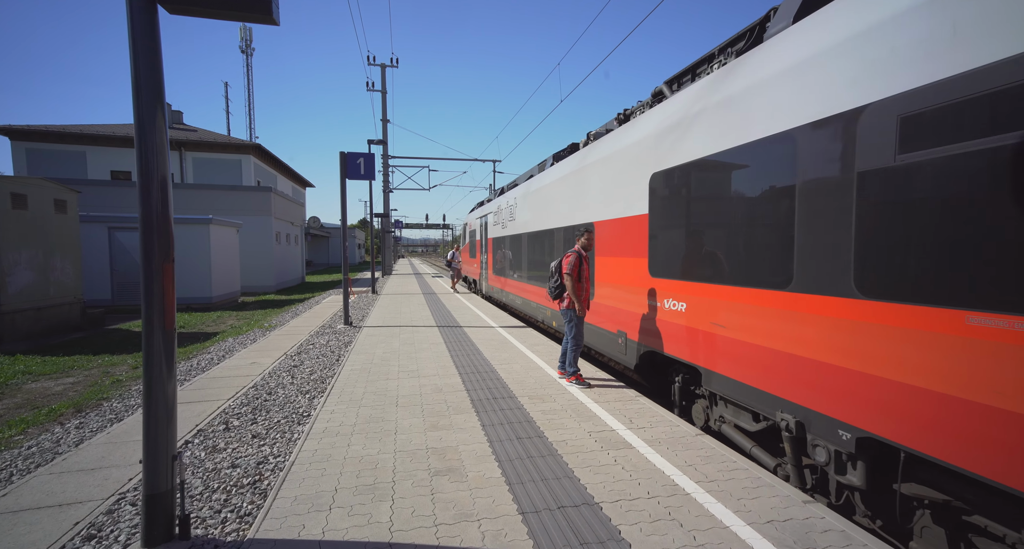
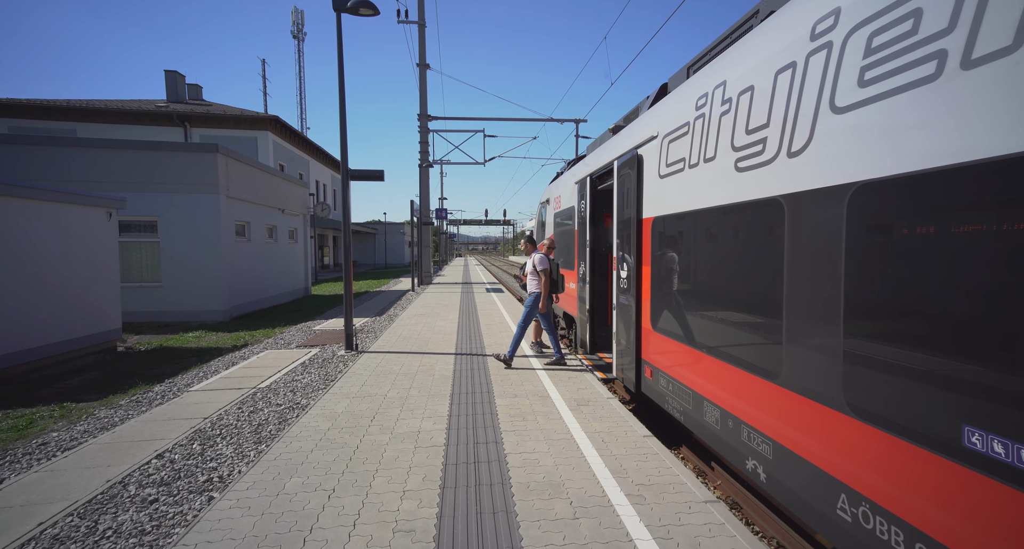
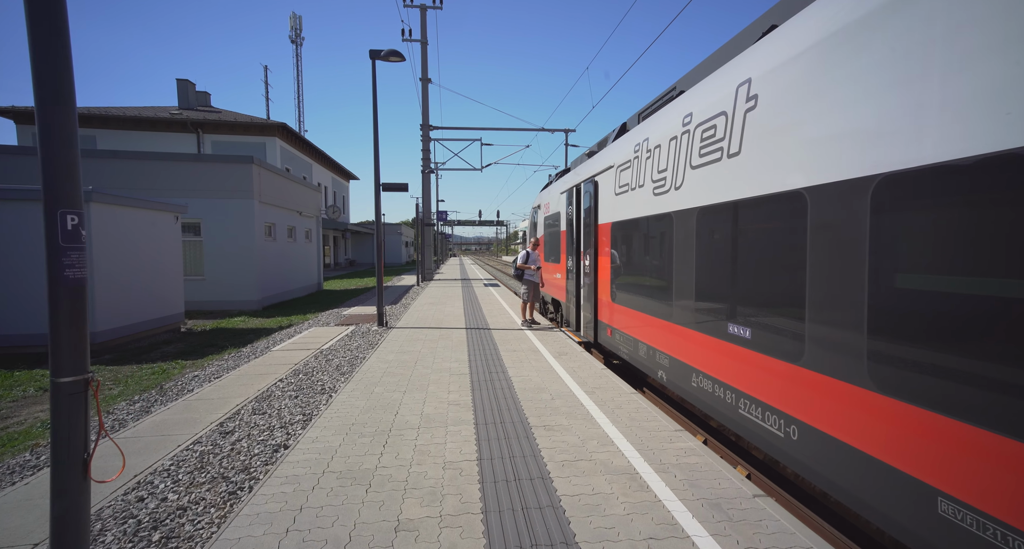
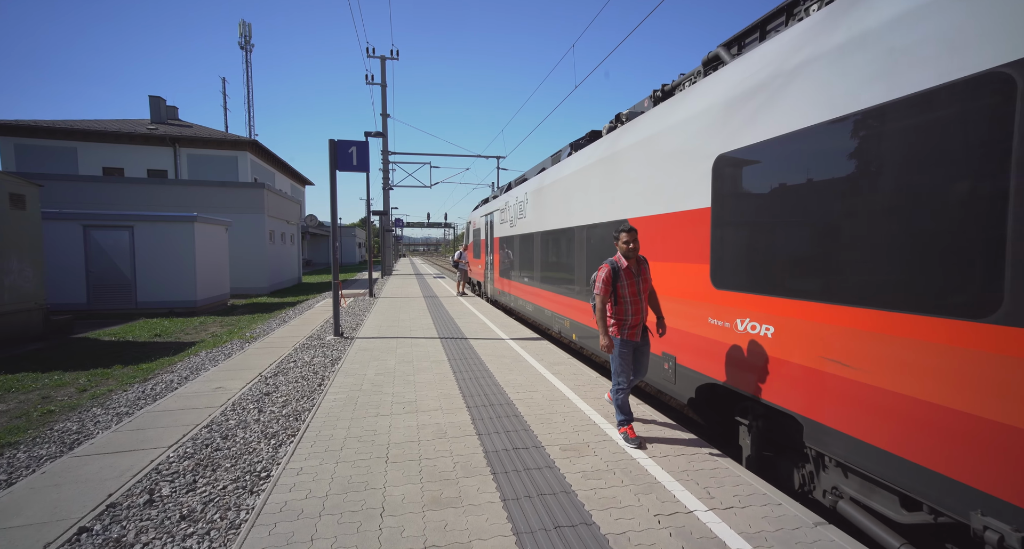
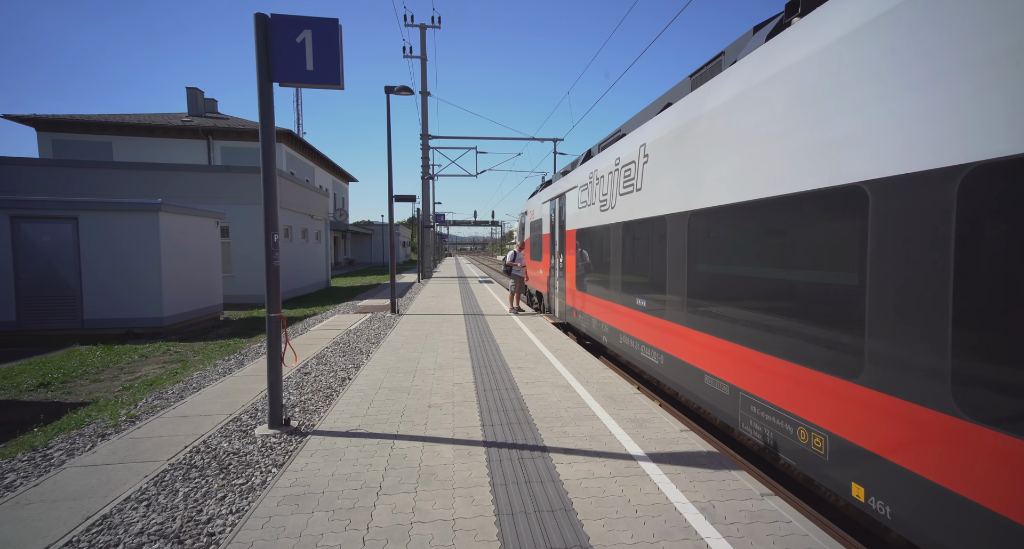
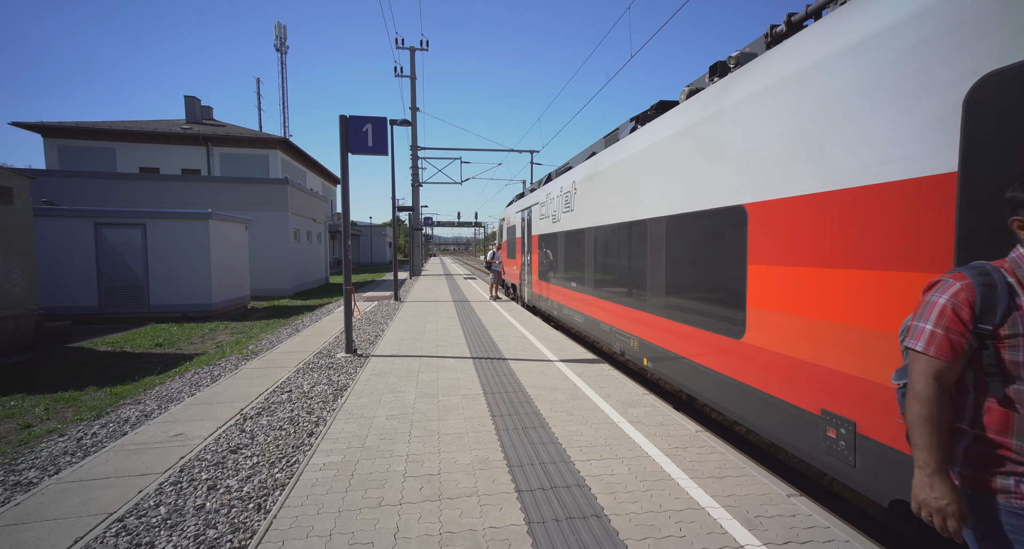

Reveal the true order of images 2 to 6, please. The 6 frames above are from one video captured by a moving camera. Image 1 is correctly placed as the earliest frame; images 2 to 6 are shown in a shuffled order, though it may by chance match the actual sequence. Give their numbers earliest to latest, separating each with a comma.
4, 6, 5, 3, 2
